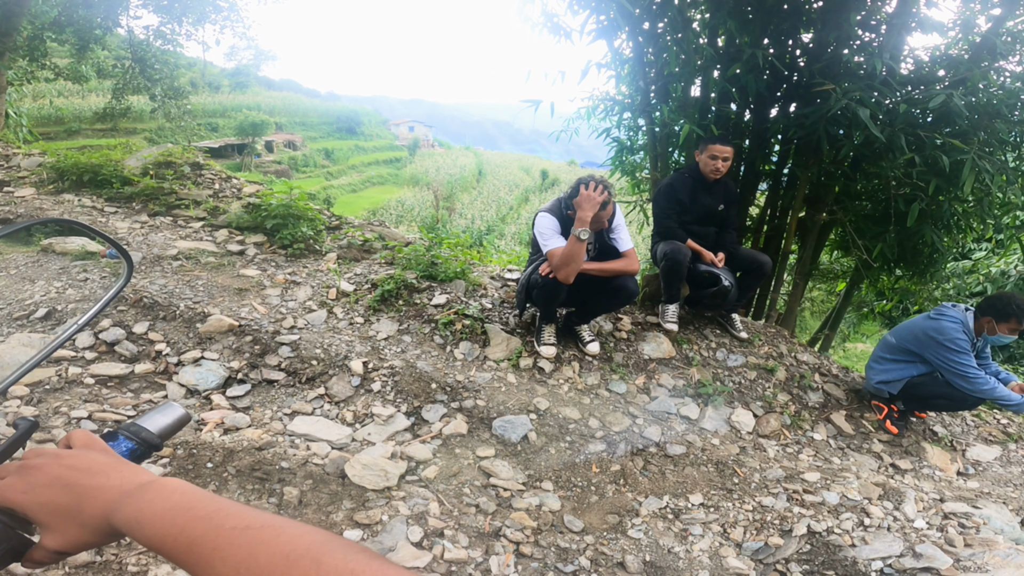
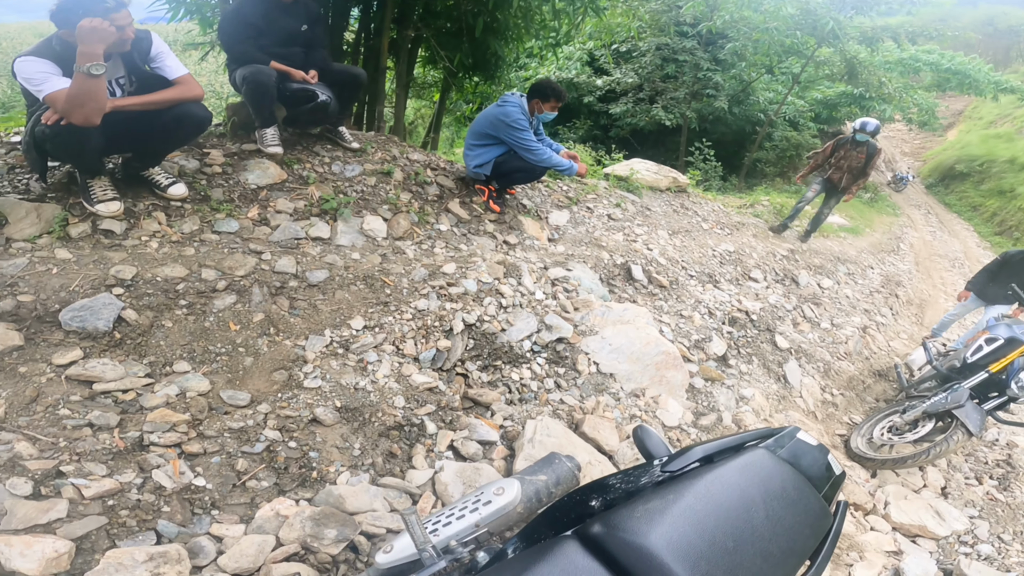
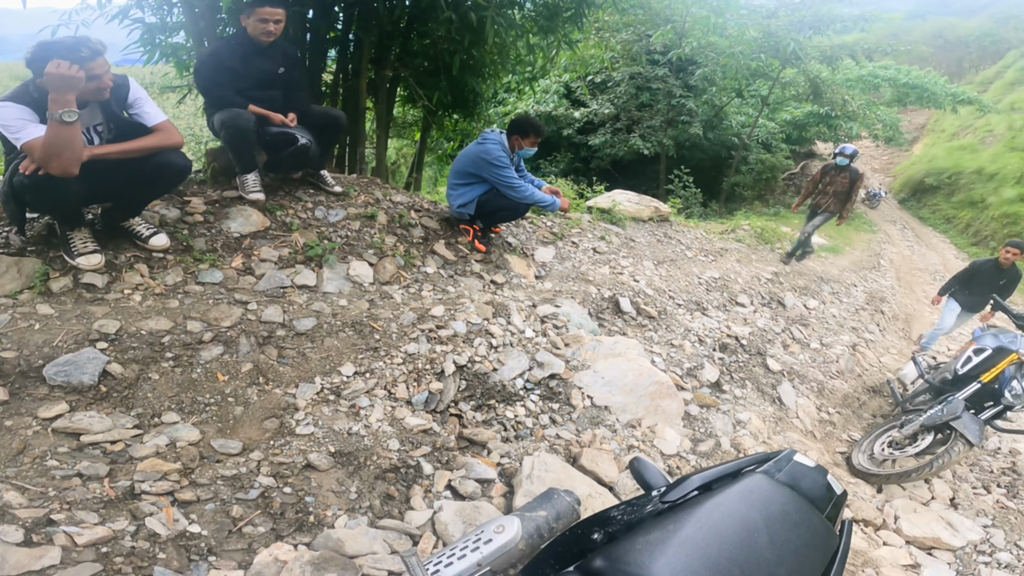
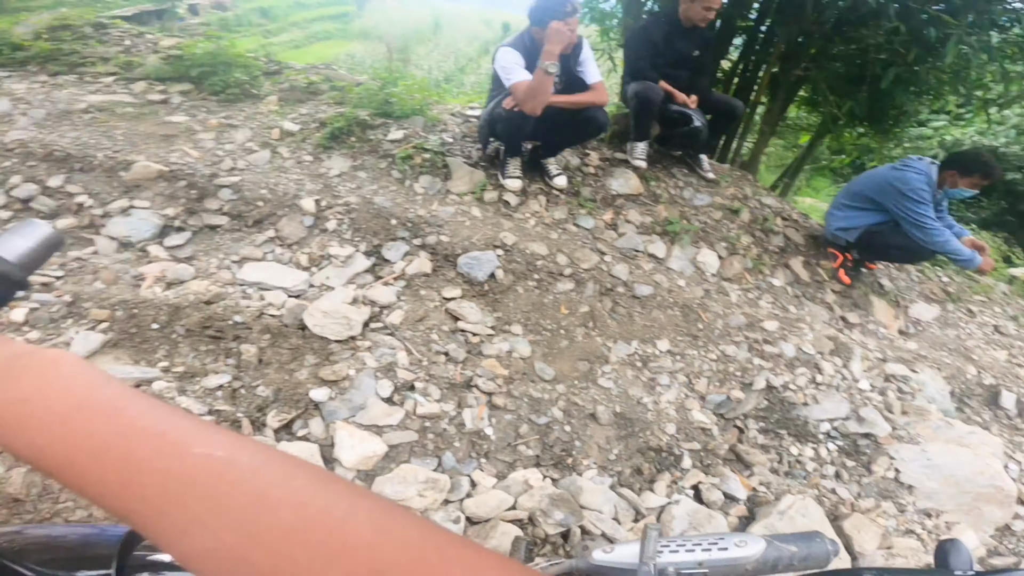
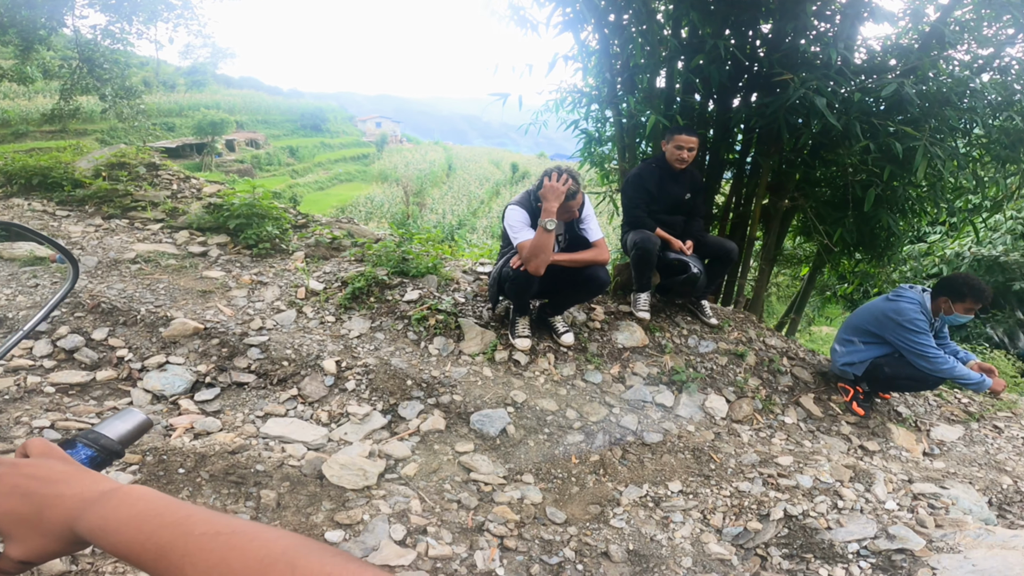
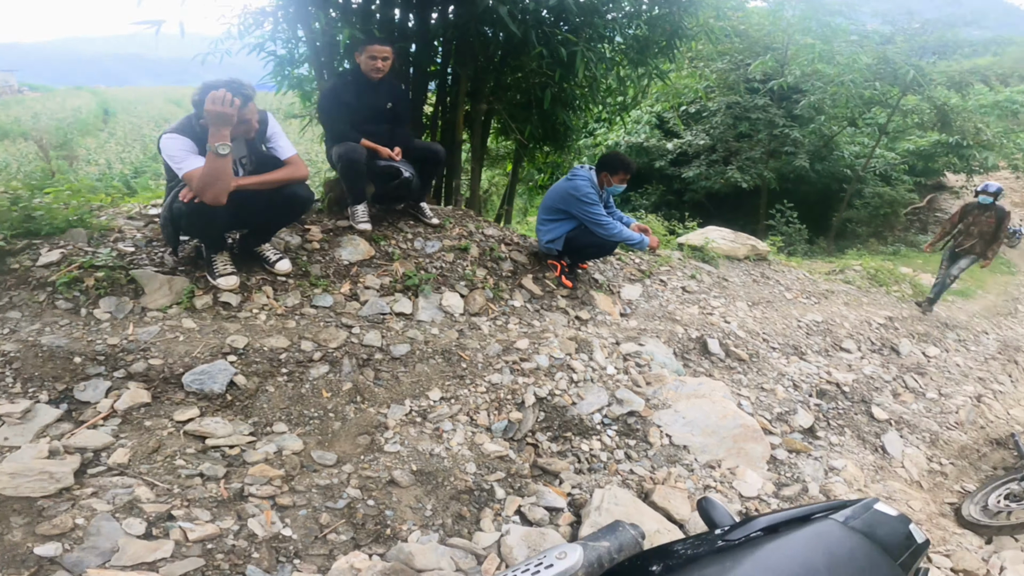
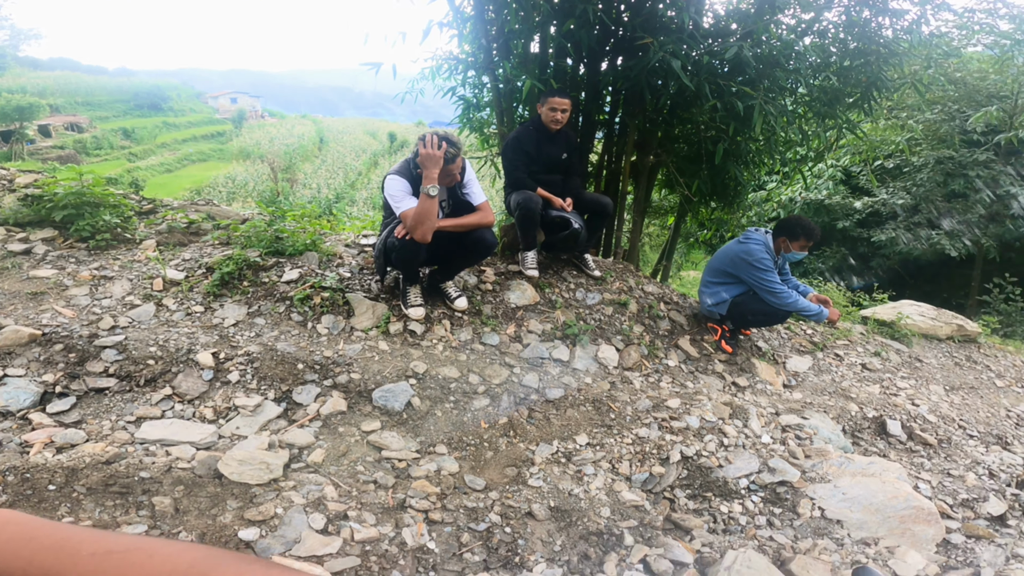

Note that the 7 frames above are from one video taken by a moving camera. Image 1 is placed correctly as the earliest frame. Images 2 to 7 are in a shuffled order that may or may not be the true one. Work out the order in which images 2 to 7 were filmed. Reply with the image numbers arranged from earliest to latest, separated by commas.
5, 7, 6, 3, 2, 4
